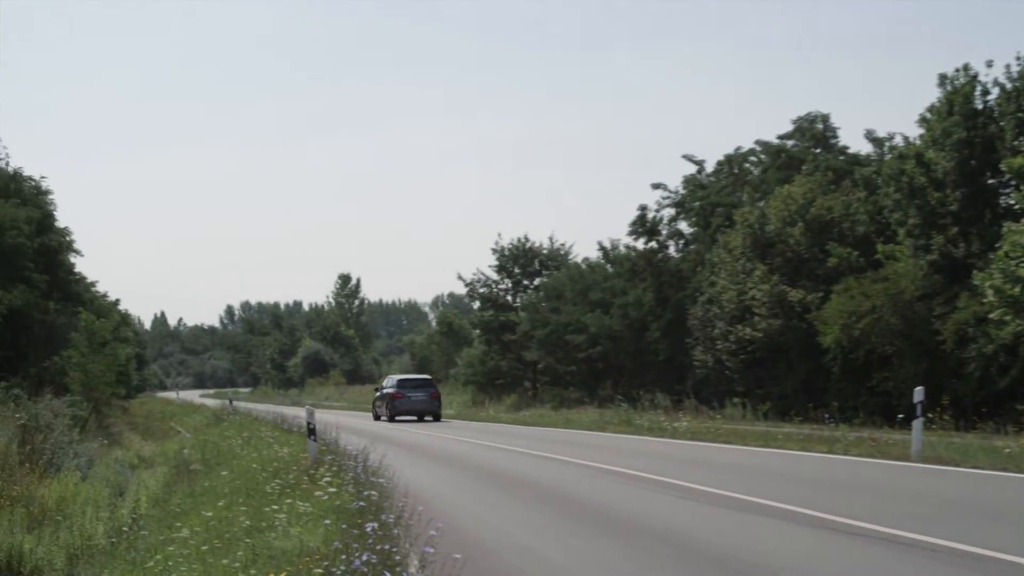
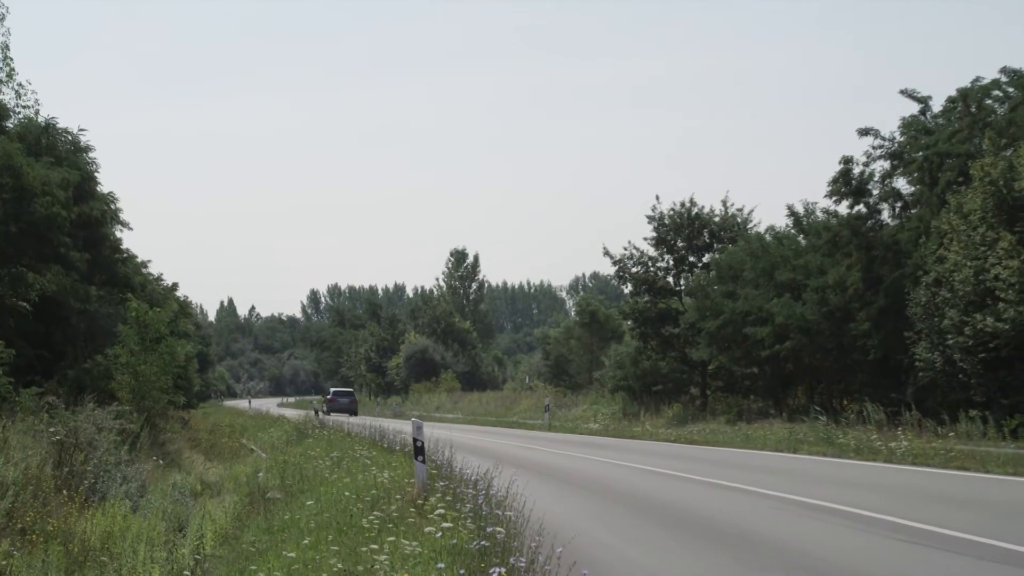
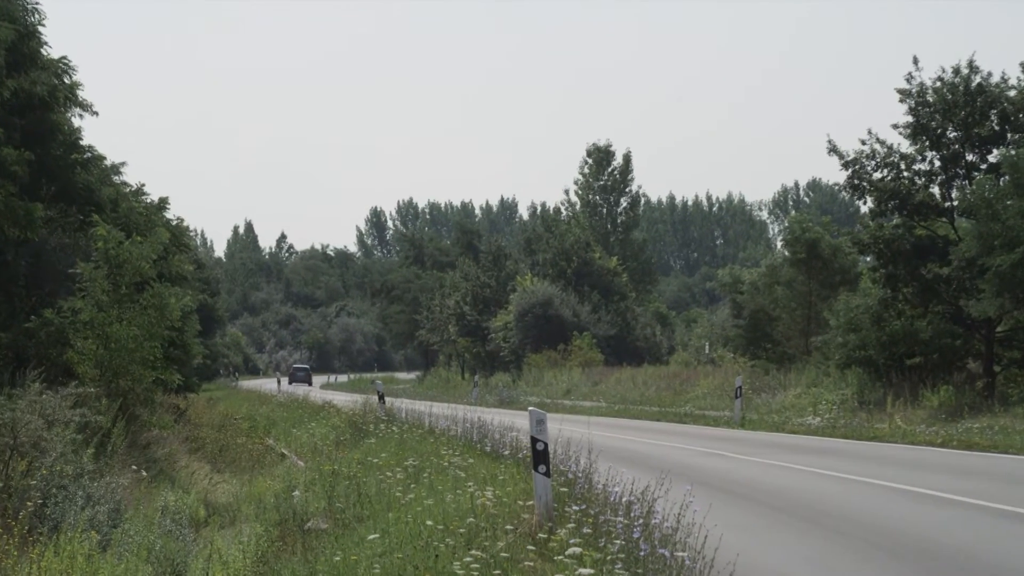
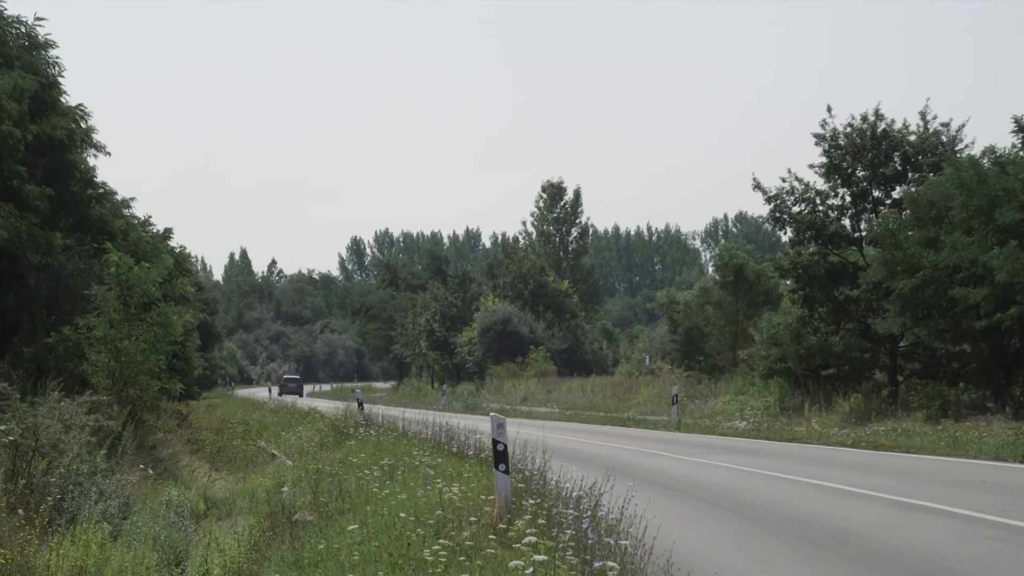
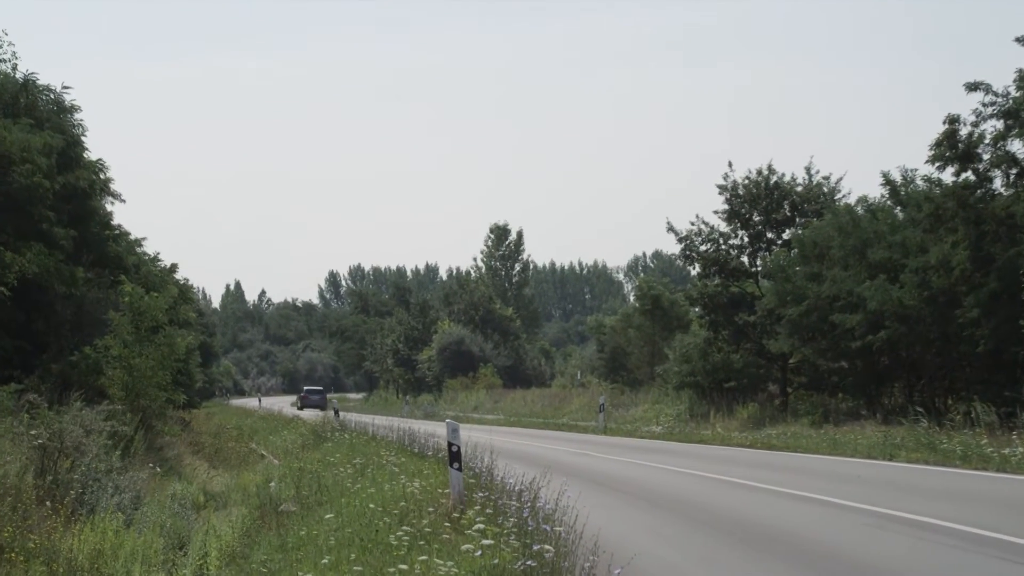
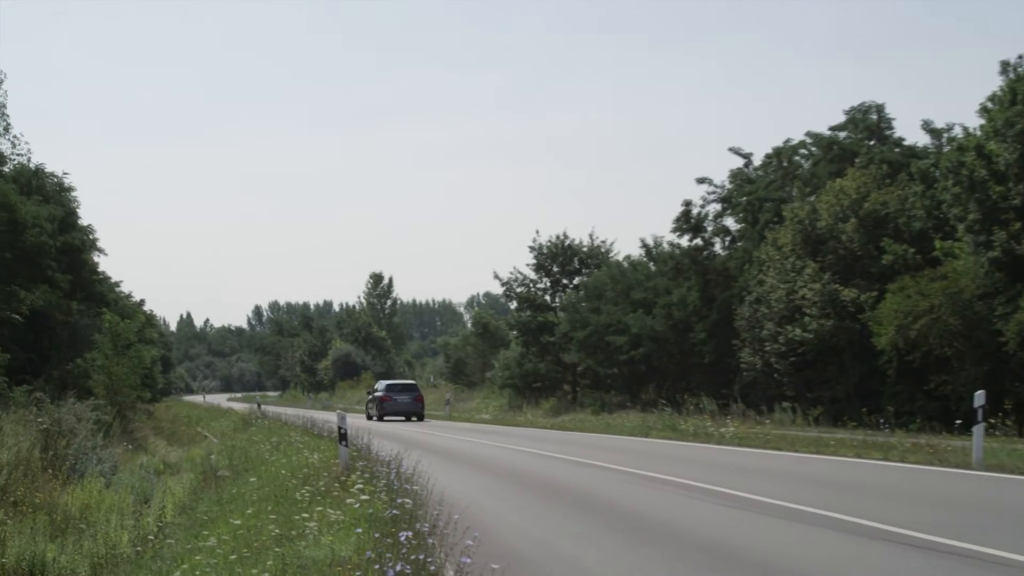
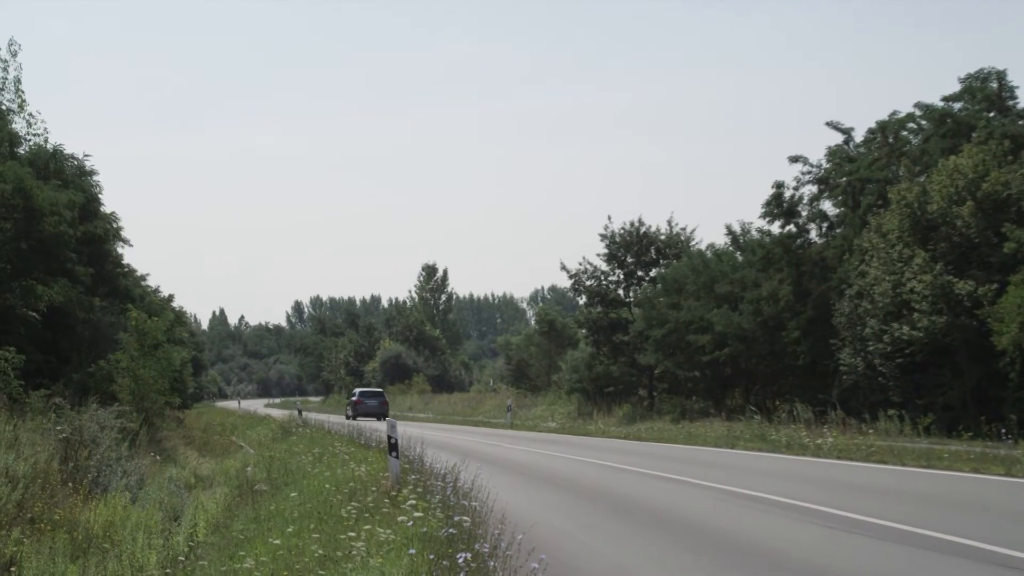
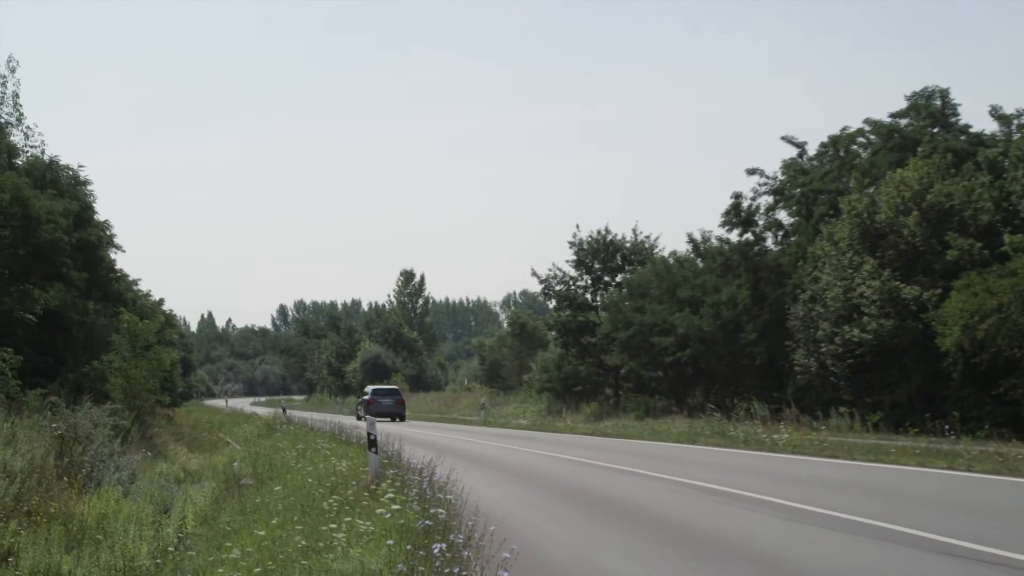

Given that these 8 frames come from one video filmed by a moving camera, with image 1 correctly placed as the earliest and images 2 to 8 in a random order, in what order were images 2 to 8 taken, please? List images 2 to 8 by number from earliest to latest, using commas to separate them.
6, 8, 7, 2, 5, 4, 3
